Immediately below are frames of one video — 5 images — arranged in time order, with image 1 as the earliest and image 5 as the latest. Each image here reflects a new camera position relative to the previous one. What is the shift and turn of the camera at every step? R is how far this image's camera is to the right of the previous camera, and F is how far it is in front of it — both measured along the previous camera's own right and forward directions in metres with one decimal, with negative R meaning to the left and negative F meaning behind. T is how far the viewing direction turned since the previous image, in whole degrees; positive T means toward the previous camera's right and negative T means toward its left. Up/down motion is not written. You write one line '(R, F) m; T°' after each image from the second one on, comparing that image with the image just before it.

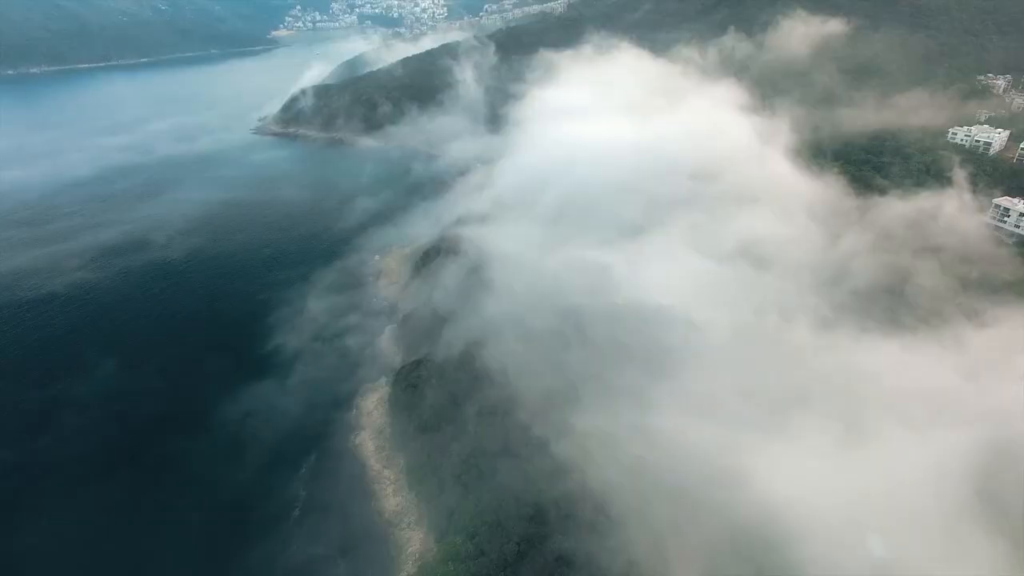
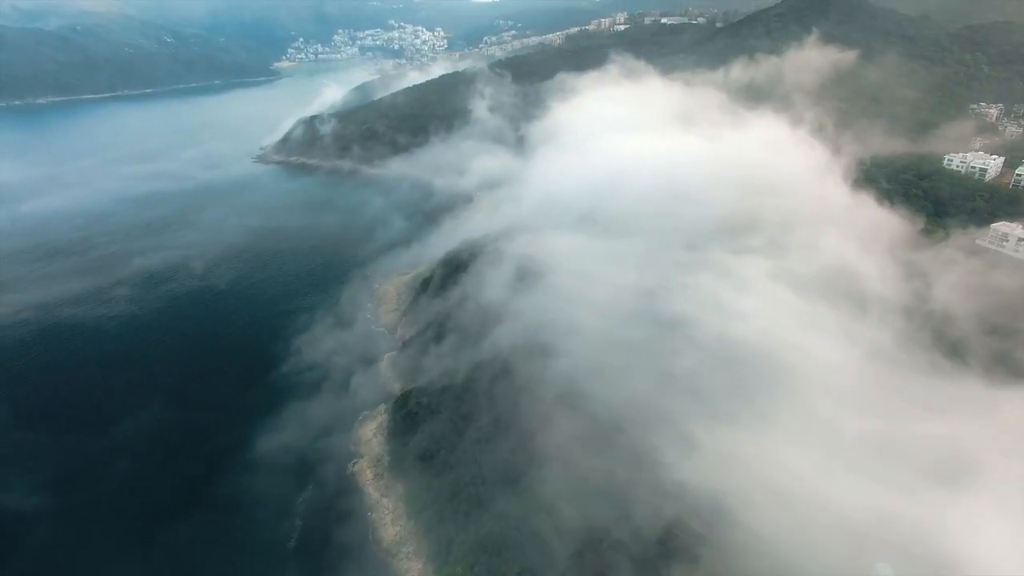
(-1.2, -0.2) m; 0°
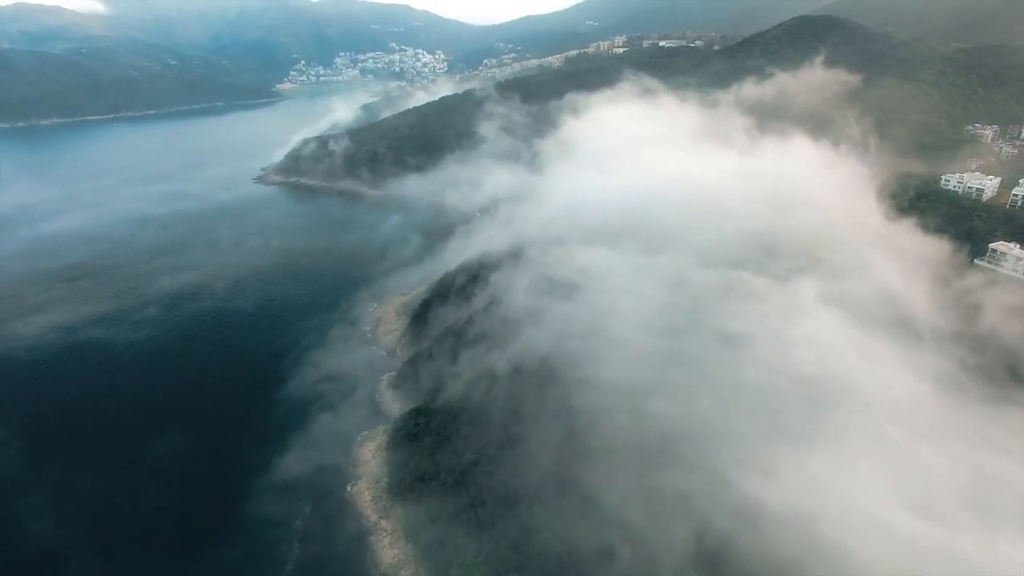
(-0.8, -0.2) m; 0°
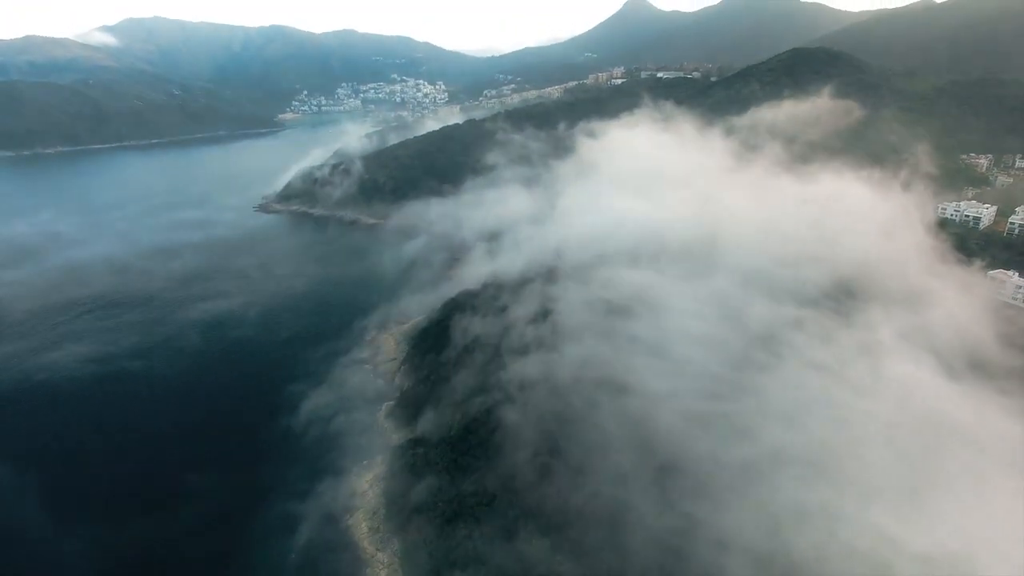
(-1.4, -0.1) m; 0°
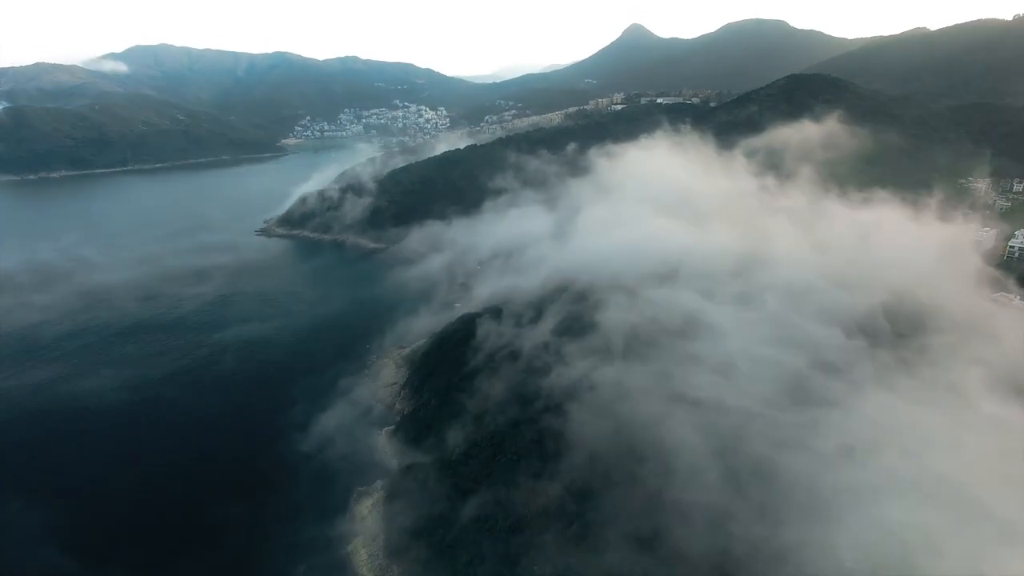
(-1.6, -0.1) m; 0°
